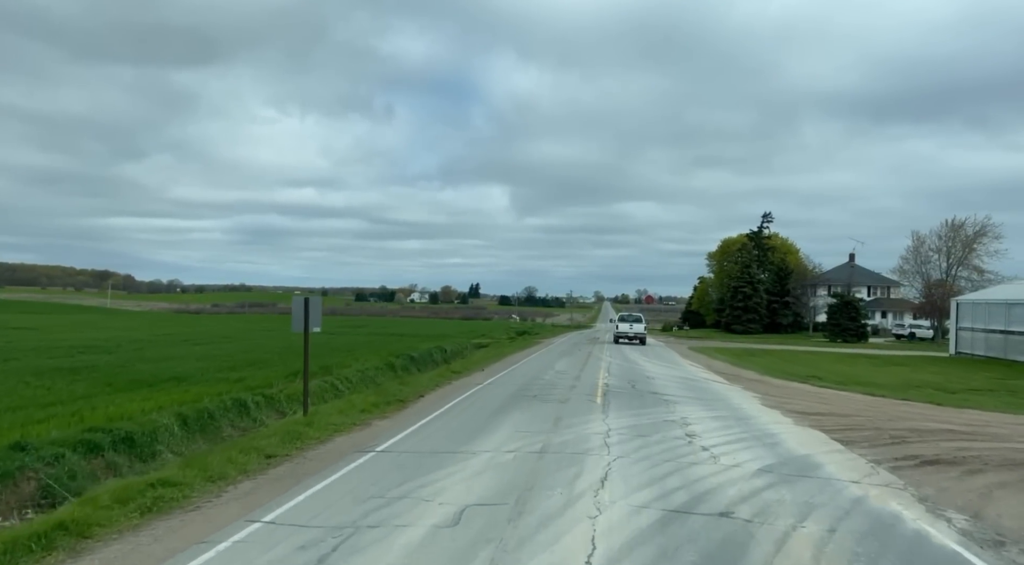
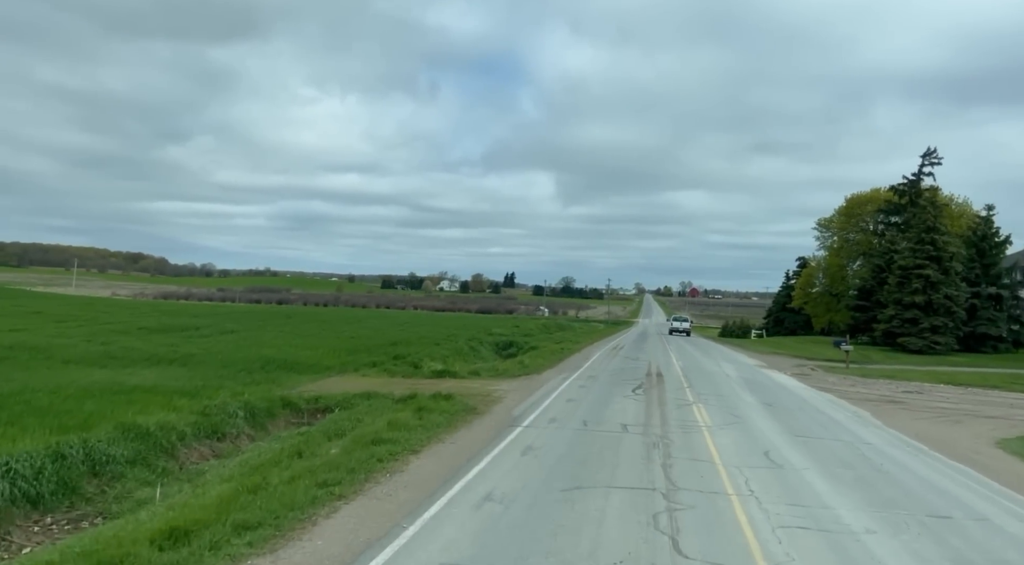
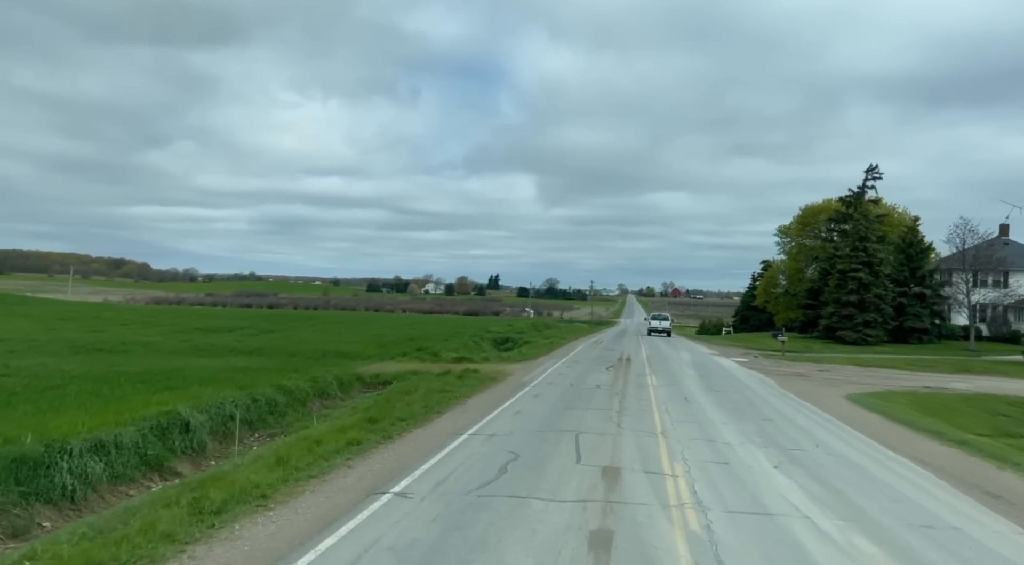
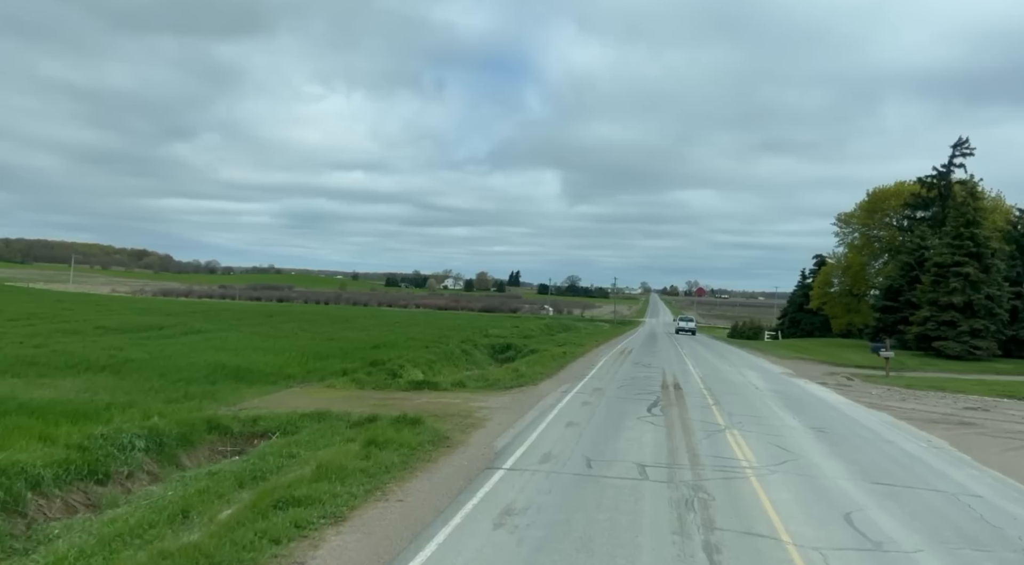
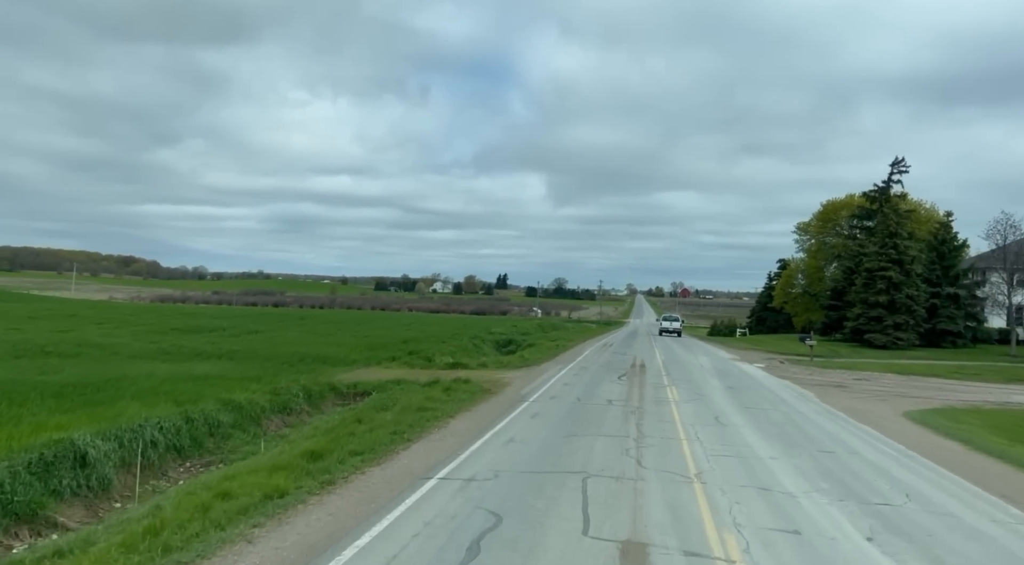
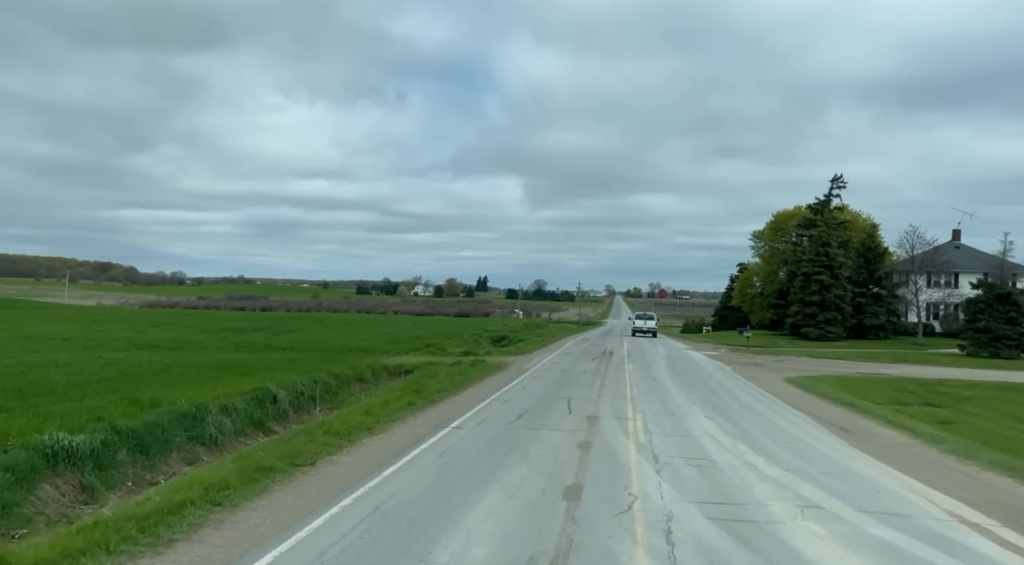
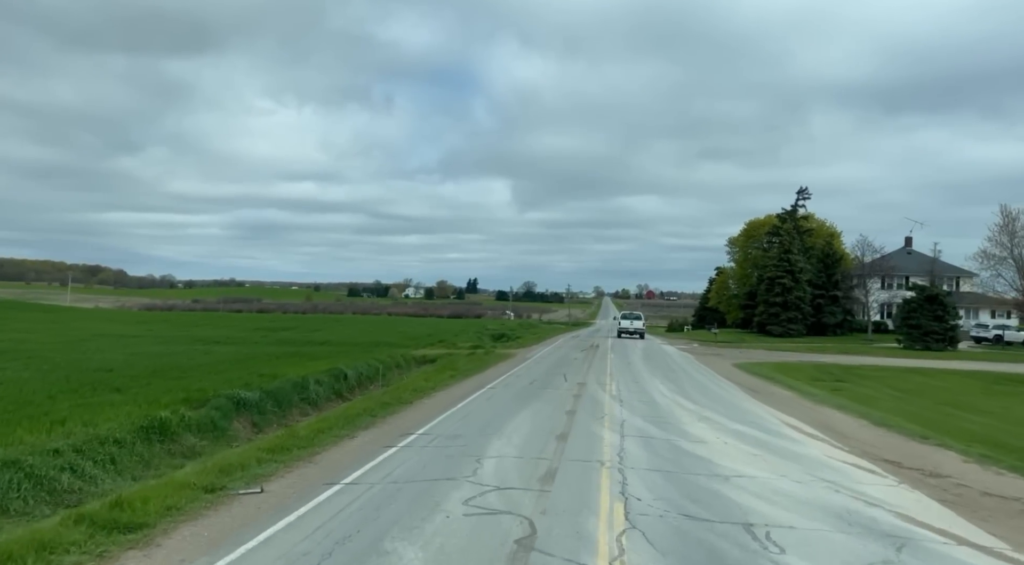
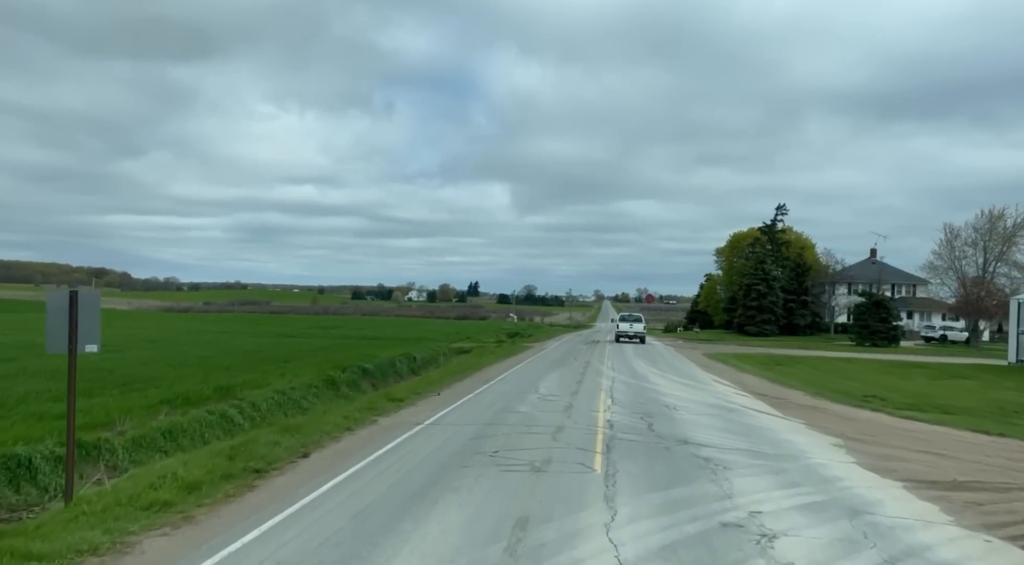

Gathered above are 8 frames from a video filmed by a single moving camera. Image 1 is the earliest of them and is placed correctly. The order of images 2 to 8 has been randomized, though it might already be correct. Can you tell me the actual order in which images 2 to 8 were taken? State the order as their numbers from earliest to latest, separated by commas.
8, 7, 6, 3, 5, 2, 4
